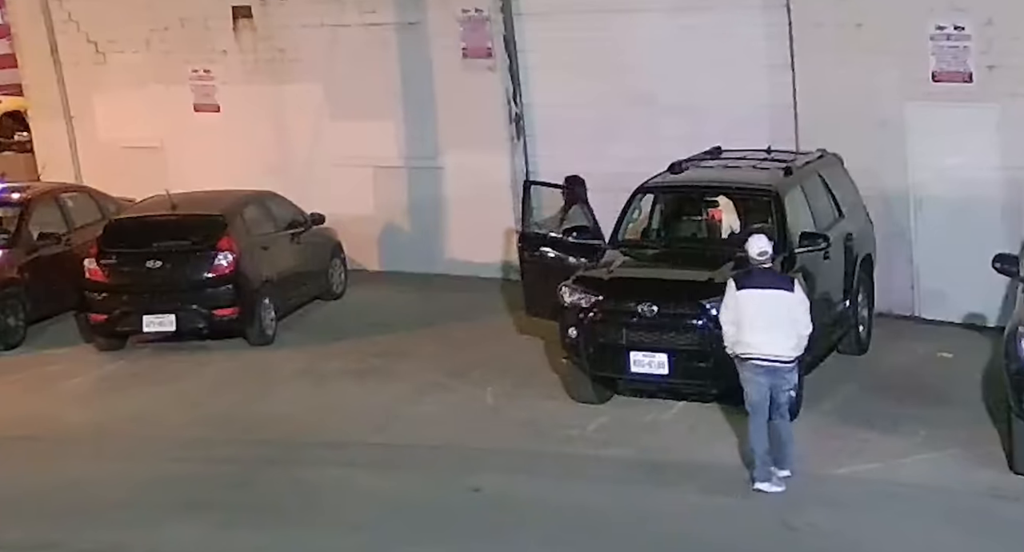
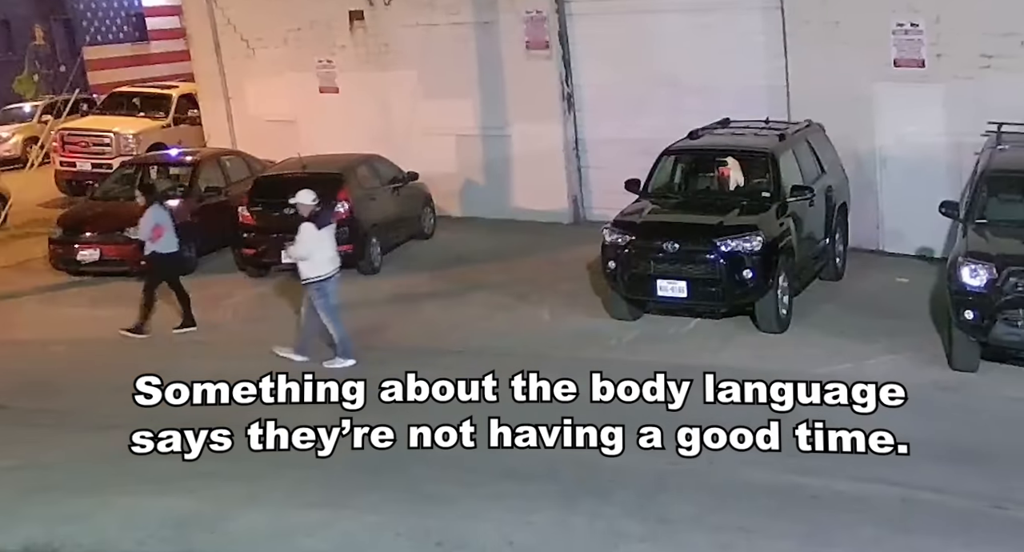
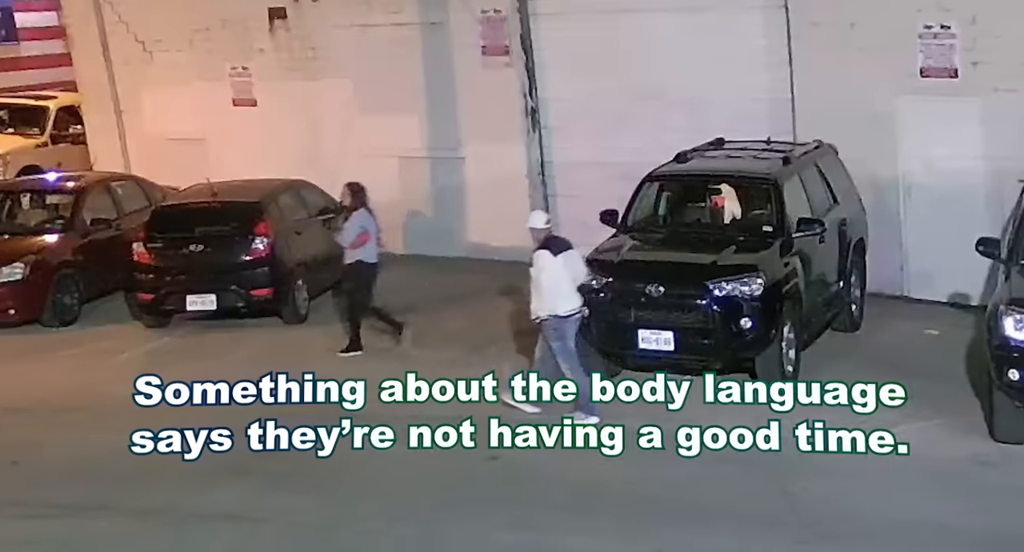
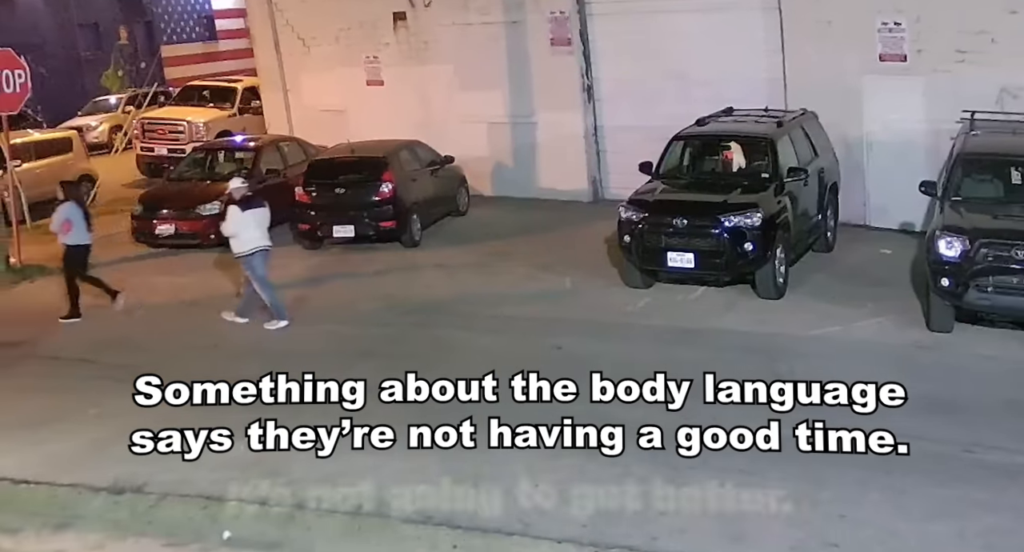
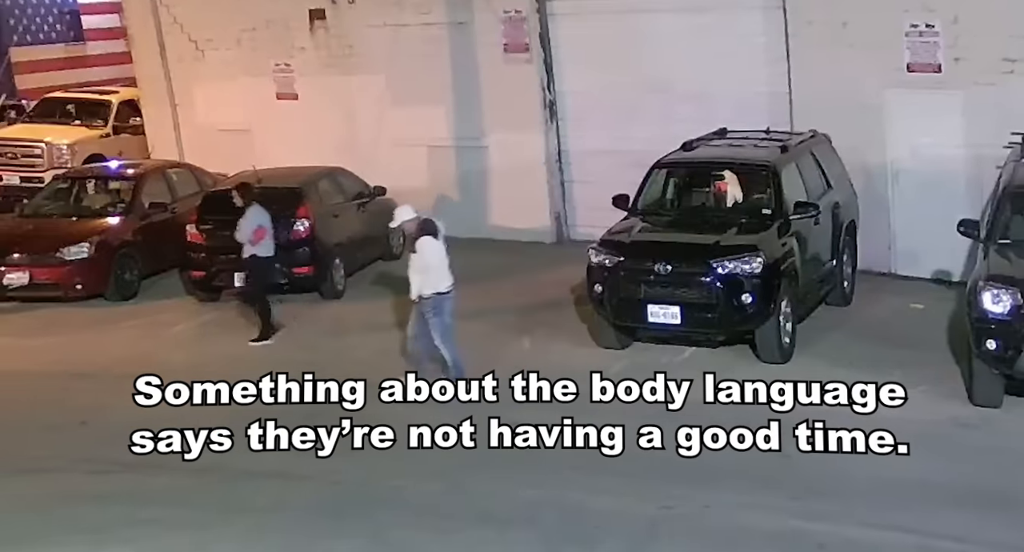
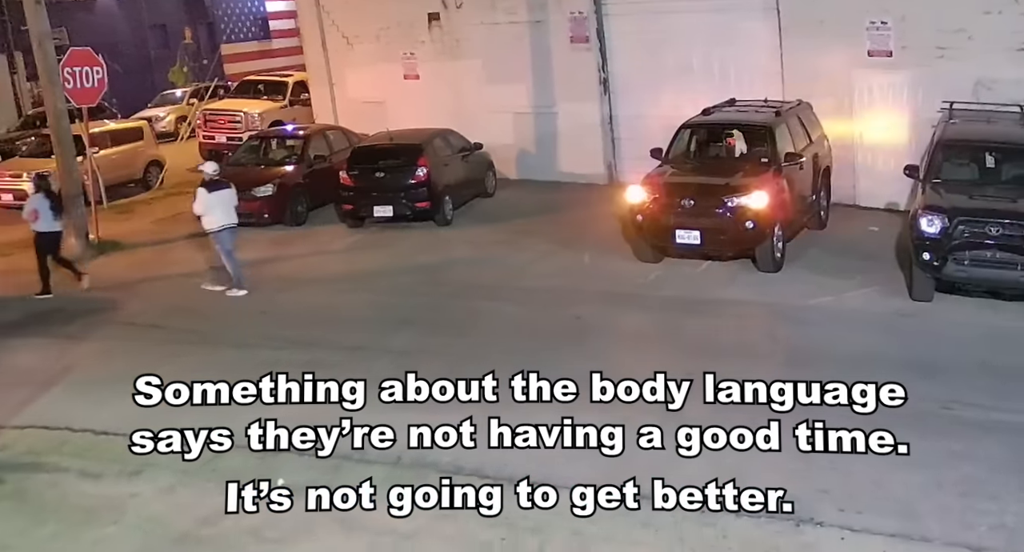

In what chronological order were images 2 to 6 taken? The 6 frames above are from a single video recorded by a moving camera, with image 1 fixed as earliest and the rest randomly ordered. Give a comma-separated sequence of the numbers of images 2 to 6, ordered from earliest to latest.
3, 5, 2, 4, 6
